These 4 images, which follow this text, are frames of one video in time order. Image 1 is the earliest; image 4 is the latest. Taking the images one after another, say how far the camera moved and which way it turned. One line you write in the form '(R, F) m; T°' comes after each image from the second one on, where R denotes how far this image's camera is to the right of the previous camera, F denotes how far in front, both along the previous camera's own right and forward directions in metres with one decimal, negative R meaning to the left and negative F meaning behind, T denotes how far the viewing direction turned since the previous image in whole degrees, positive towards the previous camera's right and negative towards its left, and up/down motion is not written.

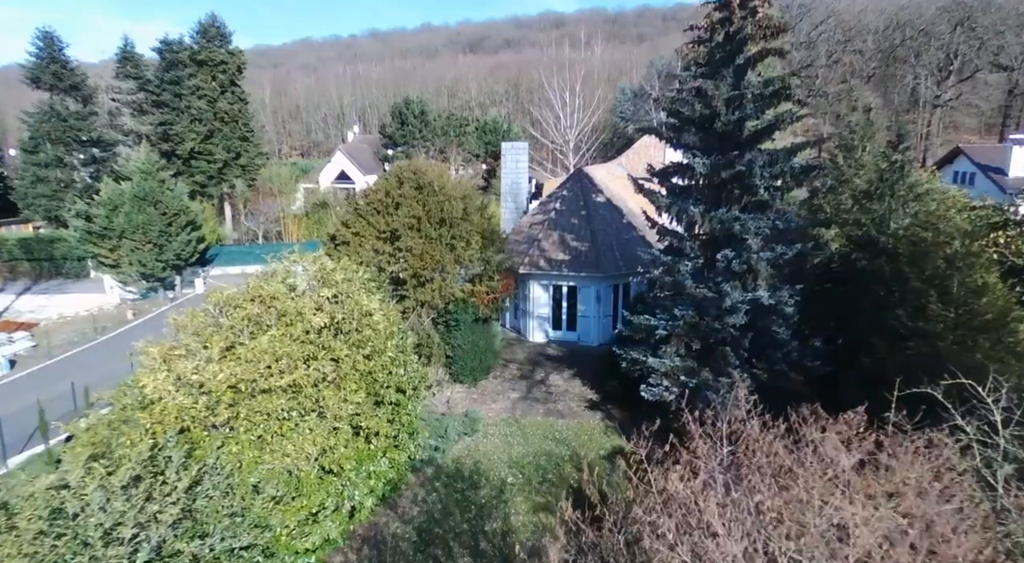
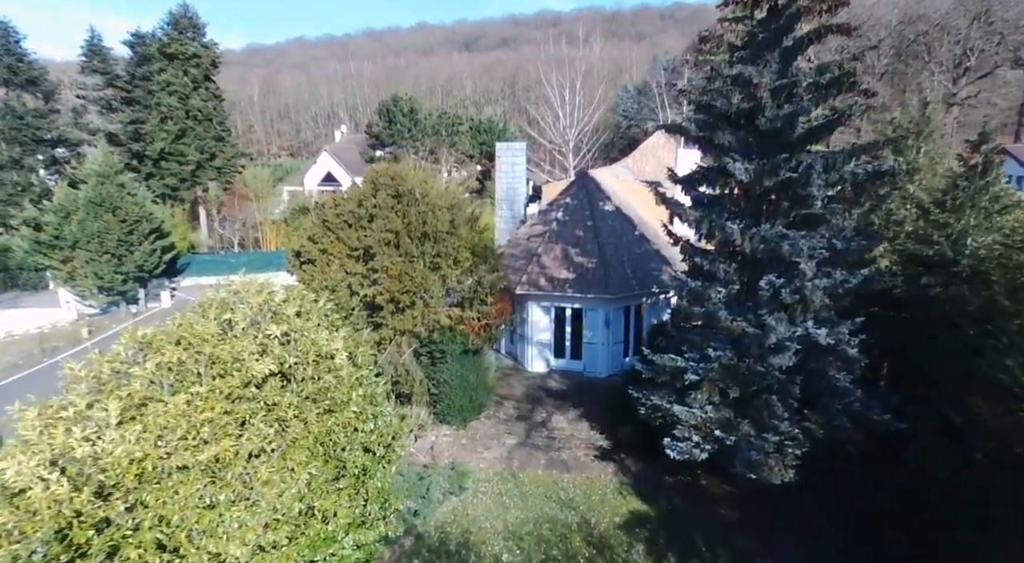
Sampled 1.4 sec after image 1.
(0.0, +2.7) m; 0°
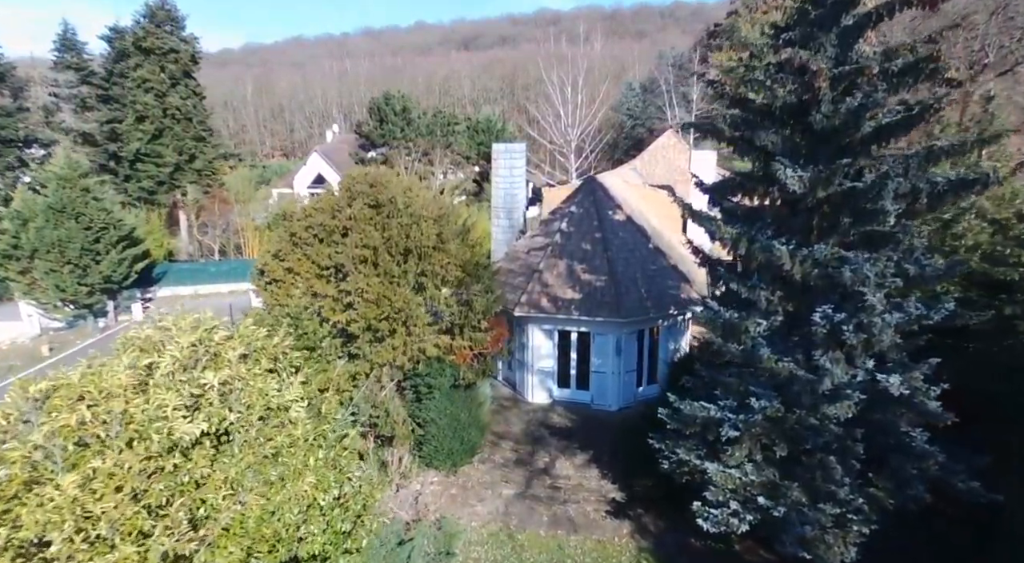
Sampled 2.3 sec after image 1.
(0.0, +2.1) m; 0°
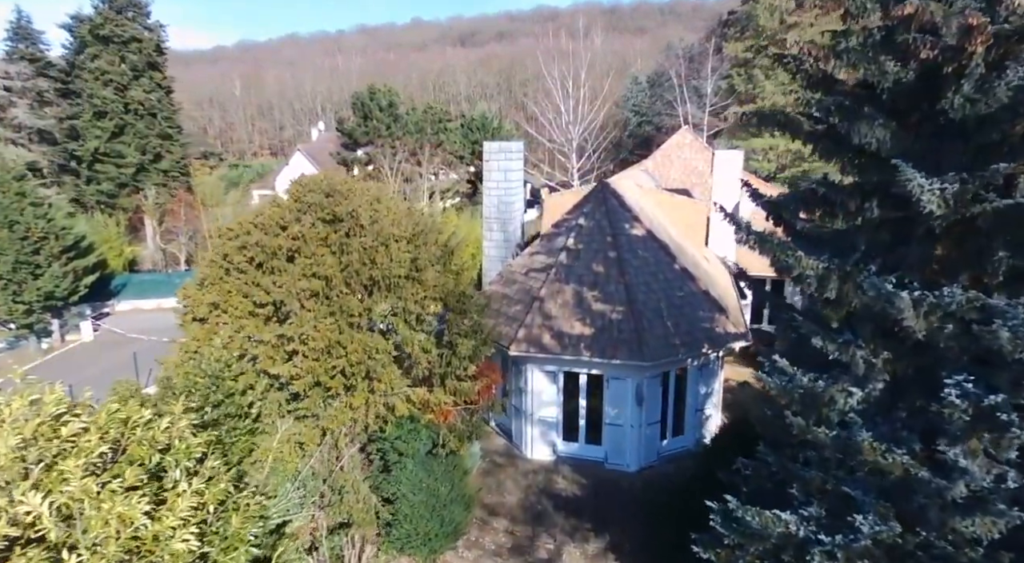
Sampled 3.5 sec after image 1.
(+0.1, +2.9) m; 0°
